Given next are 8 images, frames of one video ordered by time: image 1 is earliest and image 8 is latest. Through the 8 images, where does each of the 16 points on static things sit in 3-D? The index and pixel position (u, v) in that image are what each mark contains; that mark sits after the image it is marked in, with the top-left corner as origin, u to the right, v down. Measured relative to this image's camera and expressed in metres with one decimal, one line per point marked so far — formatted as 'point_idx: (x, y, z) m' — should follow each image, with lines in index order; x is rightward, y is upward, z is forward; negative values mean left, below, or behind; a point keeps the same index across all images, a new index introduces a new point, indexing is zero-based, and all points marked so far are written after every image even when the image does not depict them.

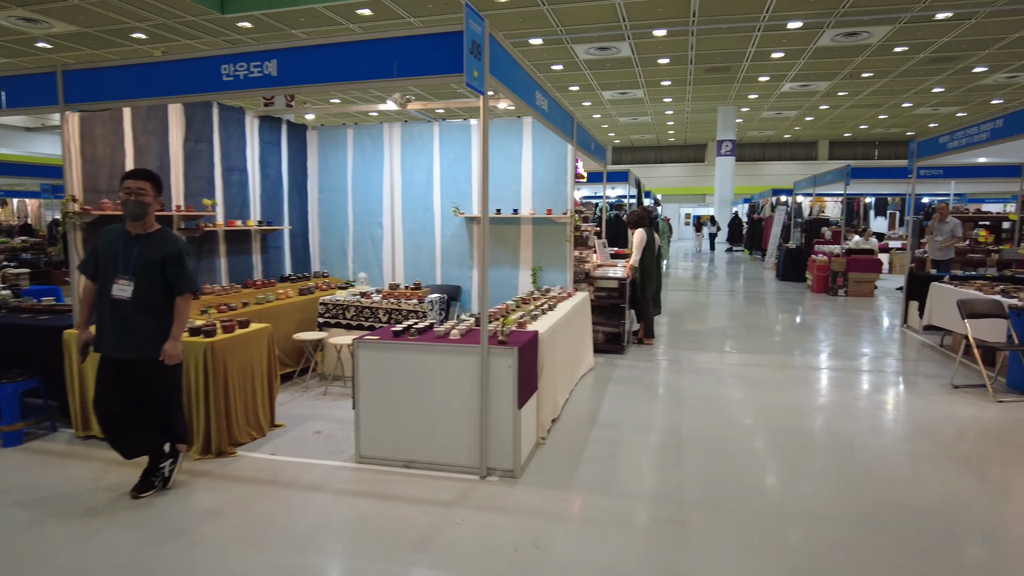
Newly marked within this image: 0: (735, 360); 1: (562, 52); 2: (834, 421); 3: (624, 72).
0: (+1.8, -0.6, +5.5) m
1: (+1.3, +5.4, +15.5) m
2: (+1.9, -0.8, +3.9) m
3: (+3.0, +5.6, +17.4) m
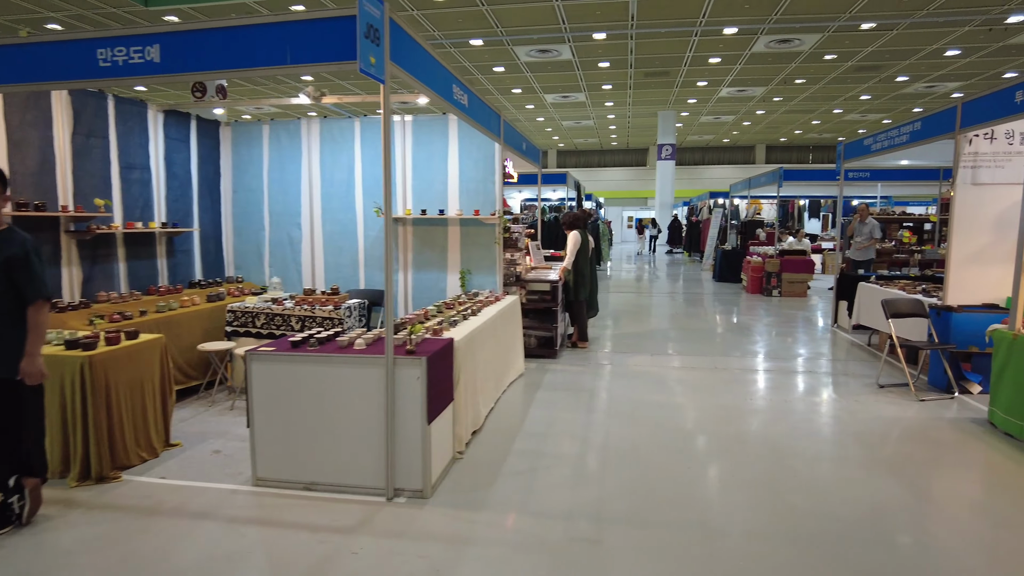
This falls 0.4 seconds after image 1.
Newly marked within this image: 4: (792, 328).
0: (+1.3, -0.6, +5.5) m
1: (-0.1, +5.3, +15.4) m
2: (+1.4, -0.8, +3.8) m
3: (+1.5, +5.5, +17.4) m
4: (+3.1, -0.5, +7.5) m
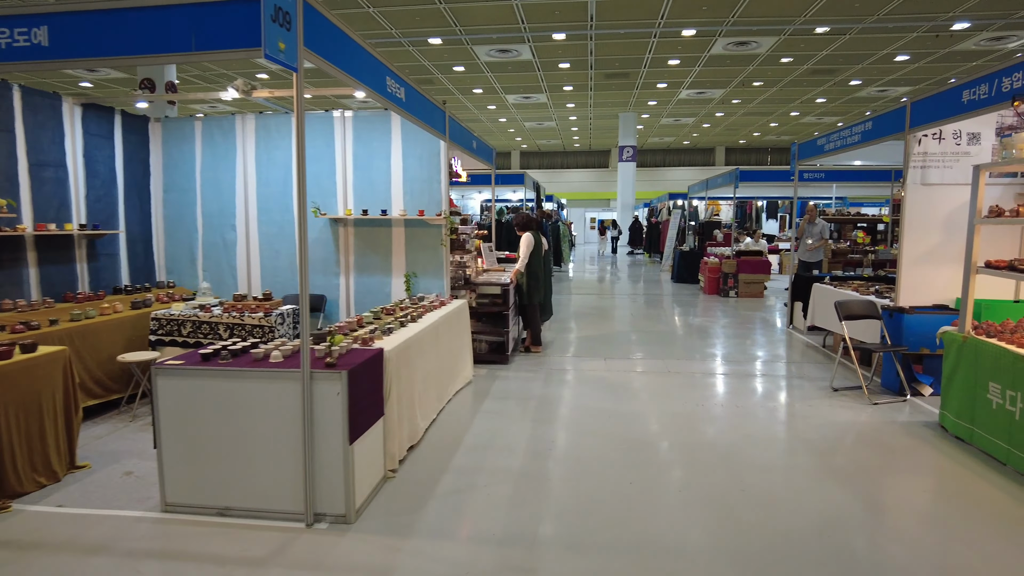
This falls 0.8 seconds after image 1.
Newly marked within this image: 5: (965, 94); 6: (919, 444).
0: (+0.9, -0.6, +5.3) m
1: (-1.1, +5.3, +15.2) m
2: (+1.1, -0.8, +3.7) m
3: (+0.4, +5.4, +17.3) m
4: (+2.6, -0.5, +7.4) m
5: (+2.6, +1.1, +3.9) m
6: (+2.1, -0.8, +3.5) m
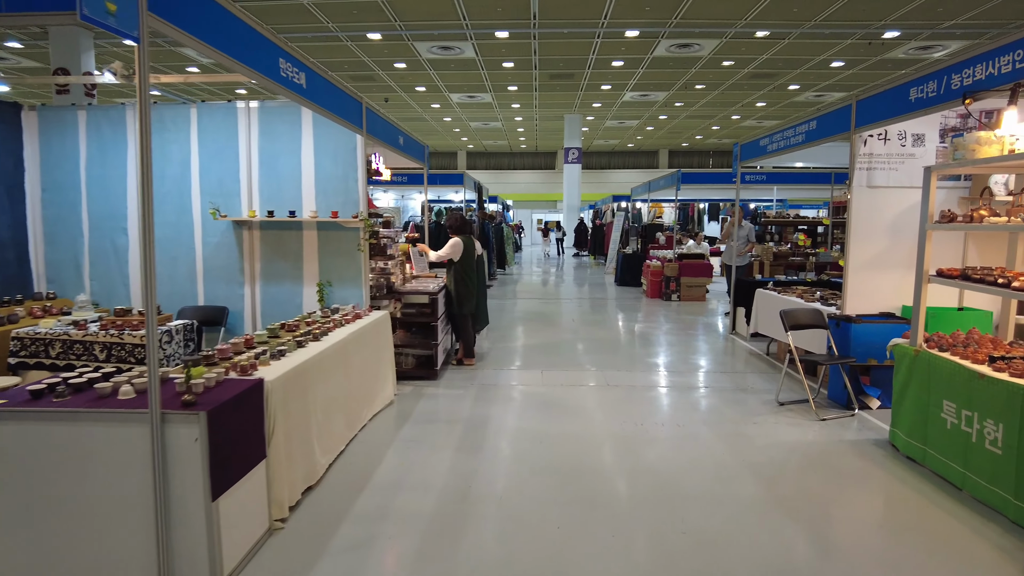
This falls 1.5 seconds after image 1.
0: (+0.4, -0.7, +5.0) m
1: (-2.4, +5.2, +14.7) m
2: (+0.7, -0.8, +3.4) m
3: (-1.0, +5.4, +16.8) m
4: (+1.9, -0.5, +7.2) m
5: (+2.2, +1.1, +3.7) m
6: (+1.7, -0.9, +3.3) m
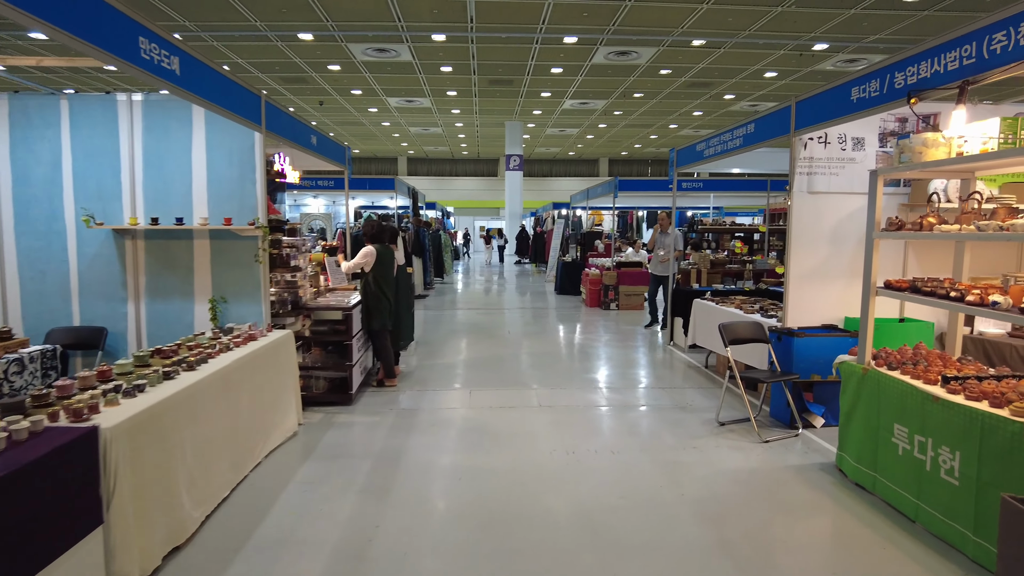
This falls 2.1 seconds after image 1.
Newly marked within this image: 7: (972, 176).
0: (-0.2, -0.8, +4.6) m
1: (-3.7, +5.0, +14.1) m
2: (+0.3, -0.9, +3.0) m
3: (-2.6, +5.1, +16.4) m
4: (+1.2, -0.6, +6.9) m
5: (+1.8, +1.0, +3.5) m
6: (+1.4, -0.9, +3.0) m
7: (+2.1, +0.5, +3.0) m
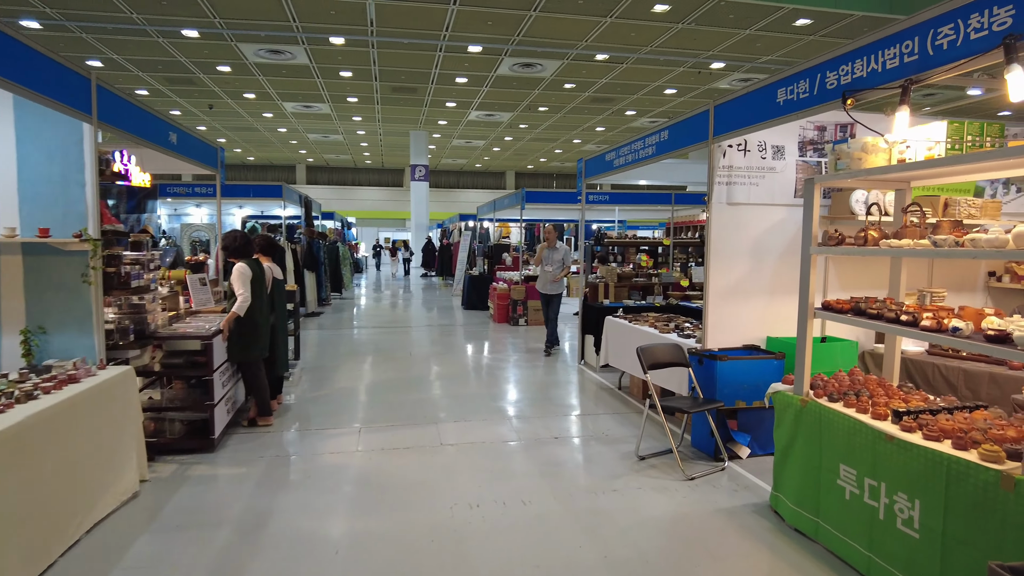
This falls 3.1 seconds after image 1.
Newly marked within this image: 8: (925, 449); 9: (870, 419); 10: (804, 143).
0: (-0.8, -0.9, +4.0) m
1: (-5.6, +4.7, +13.0) m
2: (-0.1, -1.0, +2.5) m
3: (-4.8, +4.8, +15.4) m
4: (+0.3, -0.8, +6.5) m
5: (+1.3, +0.9, +3.2) m
6: (+1.0, -1.0, +2.6) m
7: (+1.6, +0.4, +2.8) m
8: (+1.3, -0.5, +2.1) m
9: (+1.3, -0.5, +2.4) m
10: (+1.7, +0.9, +4.0) m
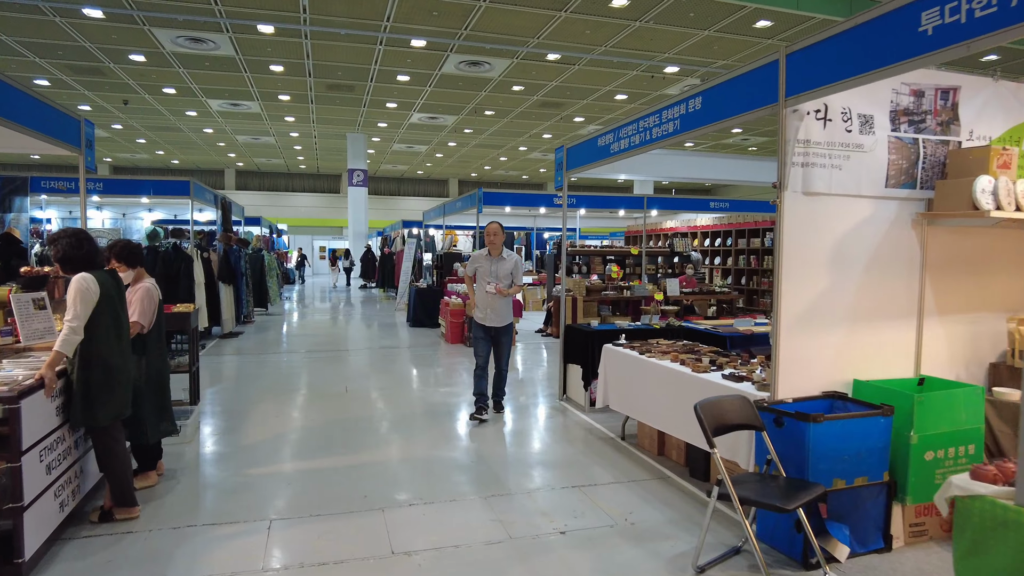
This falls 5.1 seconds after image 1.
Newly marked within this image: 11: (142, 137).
0: (-0.8, -1.0, +2.7) m
1: (-6.5, +4.4, +11.3) m
2: (0.0, -1.1, +1.3) m
3: (-5.9, +4.5, +13.8) m
4: (0.0, -0.9, +5.3) m
5: (+1.3, +0.8, +2.1) m
6: (+1.0, -1.1, +1.5) m
7: (+1.7, +0.3, +1.7) m
8: (+1.4, -0.6, +0.9) m
9: (+1.3, -0.5, +1.2) m
10: (+1.7, +0.8, +2.9) m
11: (-10.7, +4.4, +19.3) m
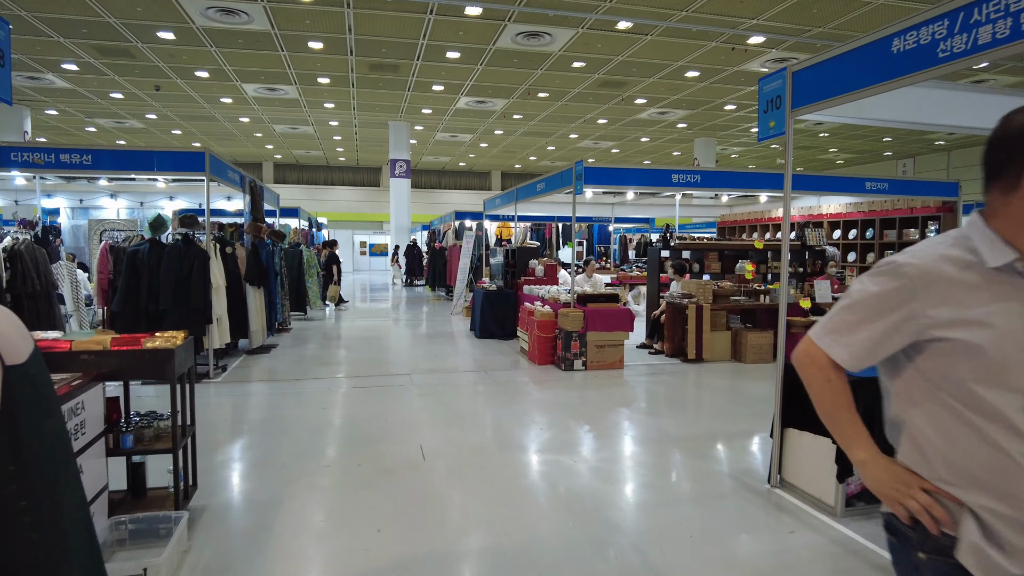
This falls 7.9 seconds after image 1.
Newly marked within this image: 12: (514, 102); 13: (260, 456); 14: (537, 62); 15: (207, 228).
0: (-0.1, -1.1, +0.8) m
1: (-5.3, +4.4, +9.6) m
2: (+0.7, -1.2, -0.7) m
3: (-4.6, +4.5, +12.1) m
4: (+0.8, -1.0, +3.3) m
5: (+2.0, +0.7, +0.1) m
6: (+1.7, -1.2, -0.6) m
7: (+2.4, +0.2, -0.4) m
8: (+2.0, -0.7, -1.1) m
9: (+2.0, -0.6, -0.8) m
10: (+2.4, +0.7, +0.8) m
11: (-9.1, +4.4, +17.8) m
12: (+0.3, +4.6, +15.6) m
13: (-1.5, -1.0, +4.0) m
14: (+0.7, +4.5, +12.4) m
15: (-2.9, +0.6, +6.4) m
